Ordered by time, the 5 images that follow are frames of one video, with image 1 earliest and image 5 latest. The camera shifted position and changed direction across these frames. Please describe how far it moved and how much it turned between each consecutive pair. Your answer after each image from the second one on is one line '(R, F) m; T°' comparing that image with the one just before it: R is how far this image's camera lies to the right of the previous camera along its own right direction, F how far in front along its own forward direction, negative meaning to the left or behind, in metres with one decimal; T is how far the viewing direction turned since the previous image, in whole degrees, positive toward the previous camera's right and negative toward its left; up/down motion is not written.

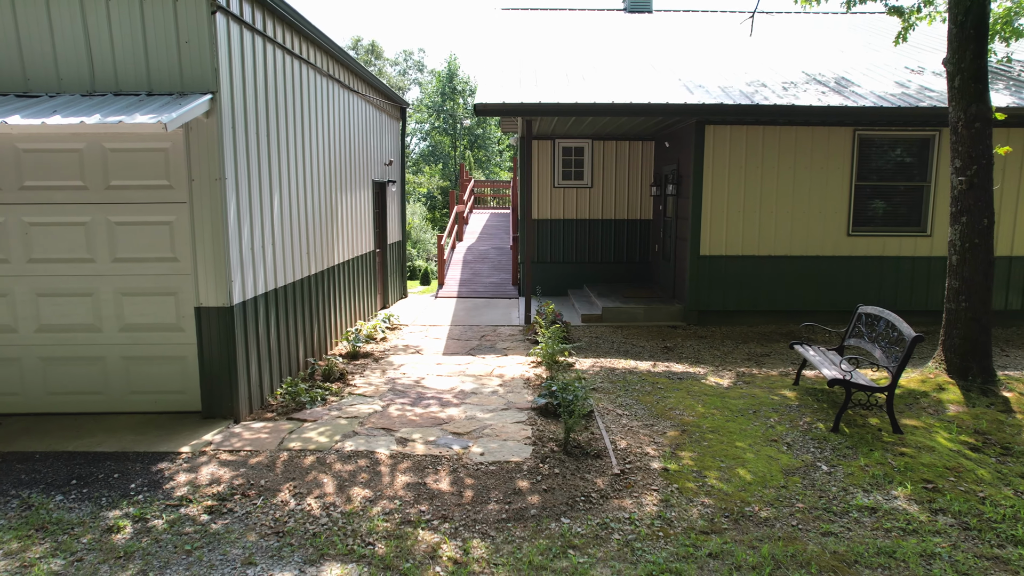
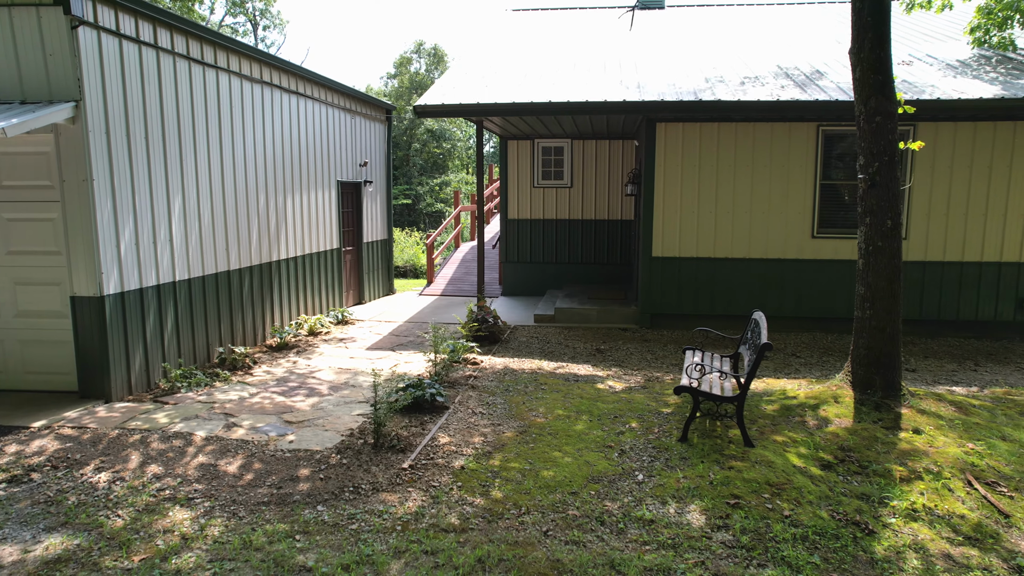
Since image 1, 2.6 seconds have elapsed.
(+1.8, +0.1) m; -8°
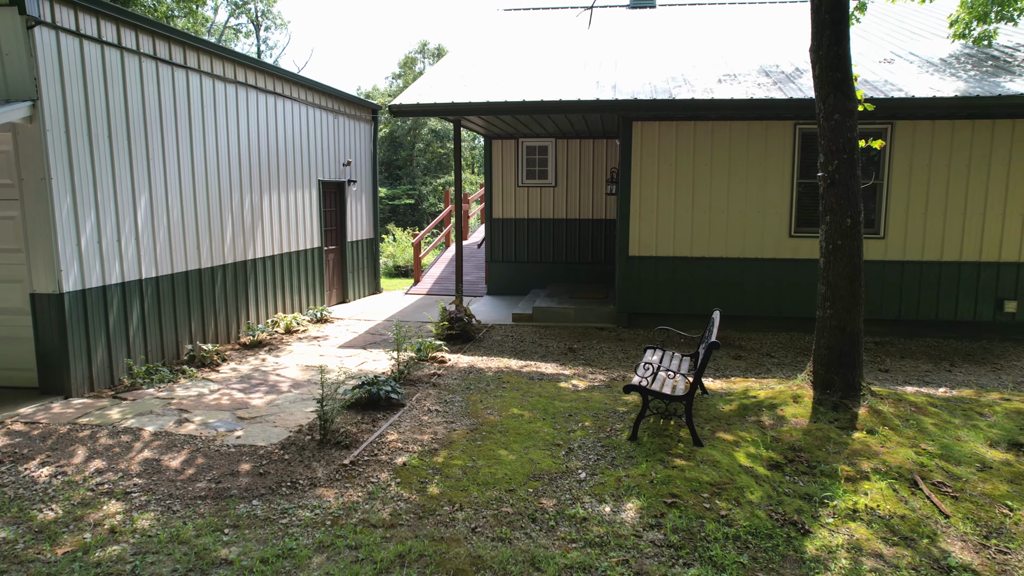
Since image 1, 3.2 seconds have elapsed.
(+0.4, 0.0) m; -1°
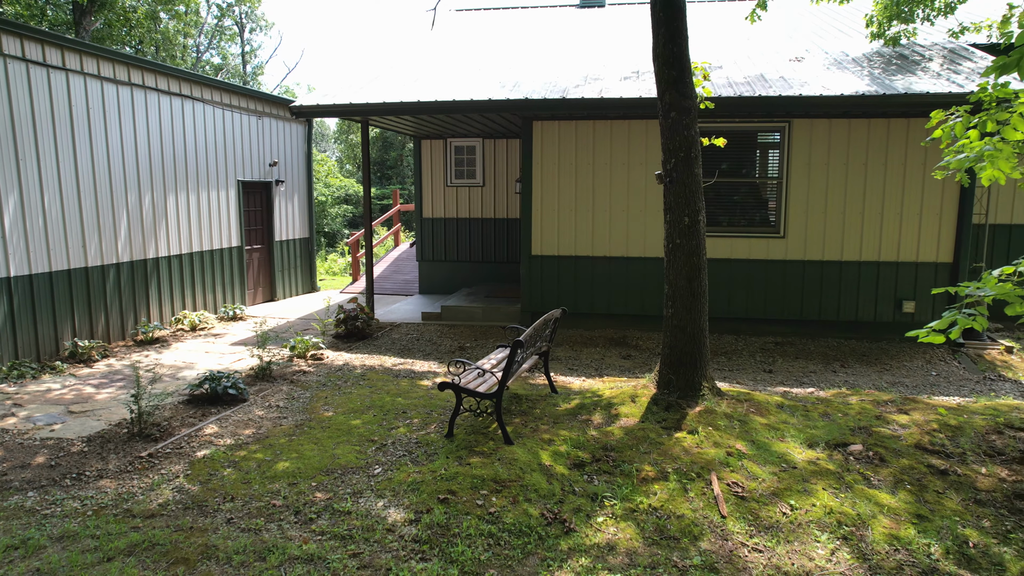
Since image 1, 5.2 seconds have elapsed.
(+1.4, 0.0) m; -1°
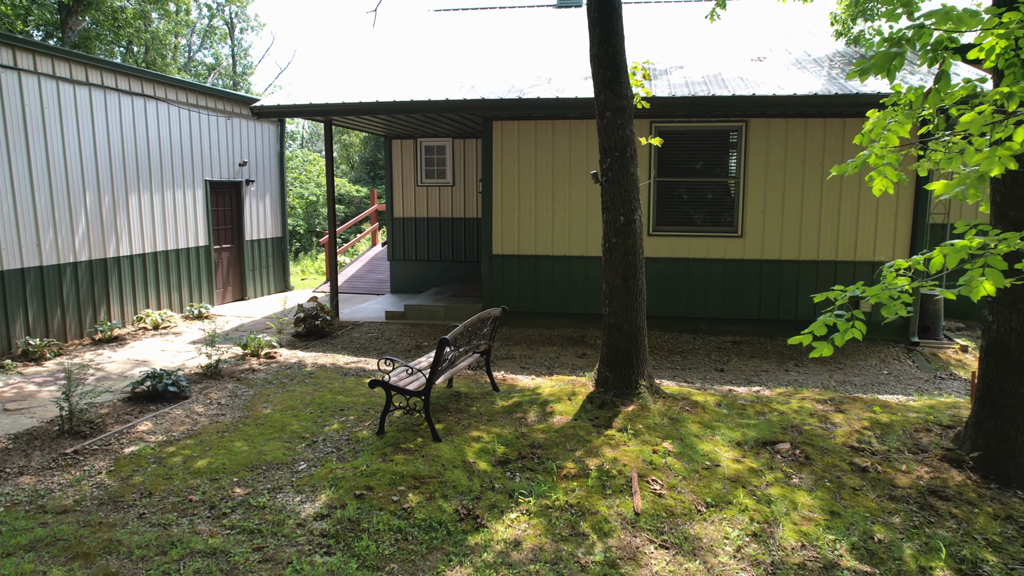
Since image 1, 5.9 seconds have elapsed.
(+0.5, 0.0) m; 0°
